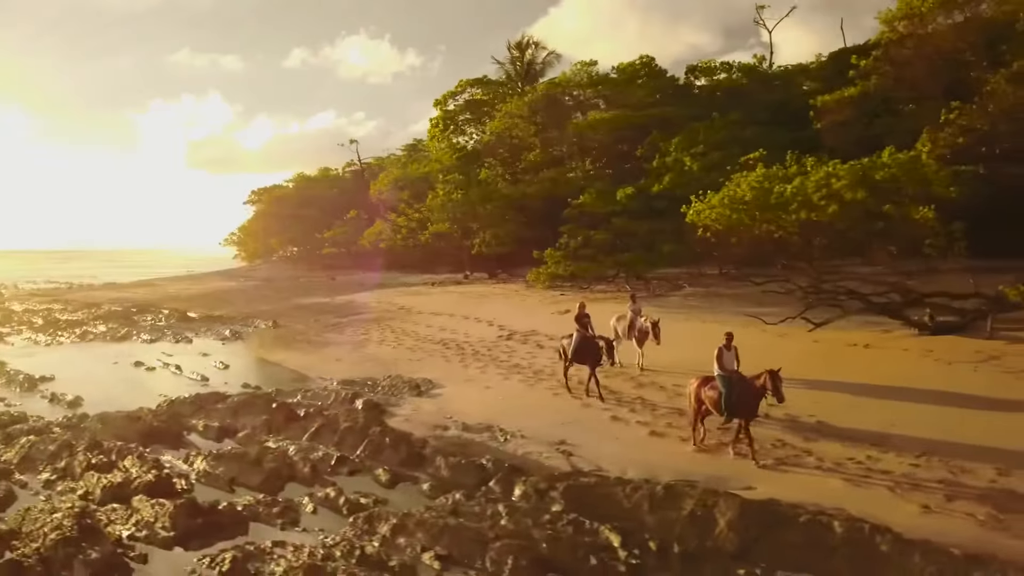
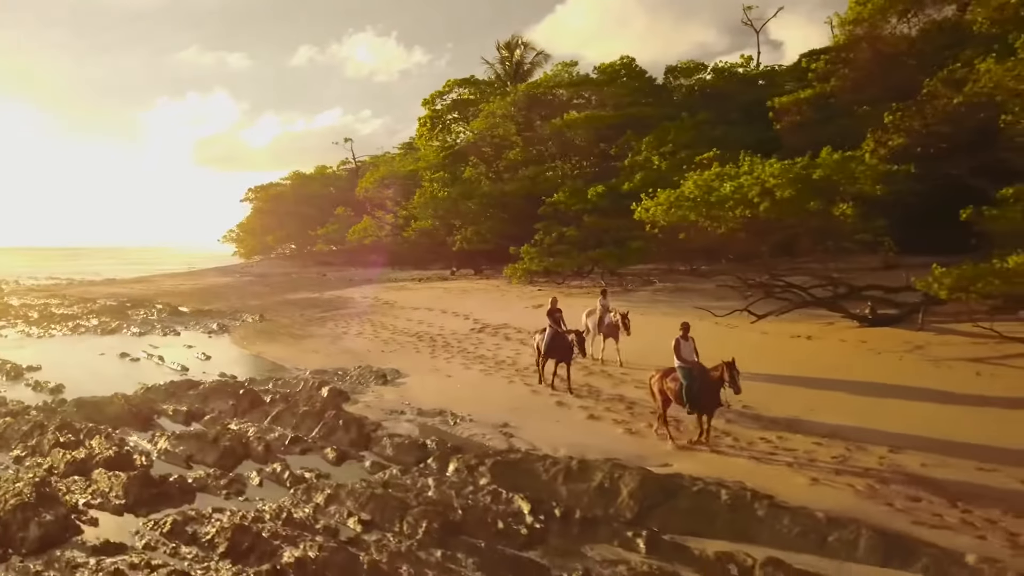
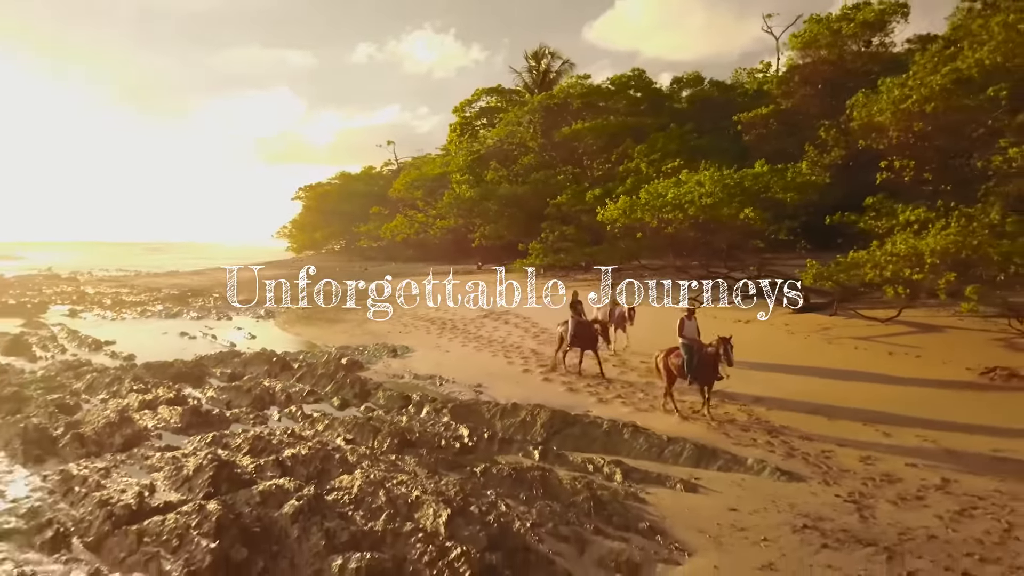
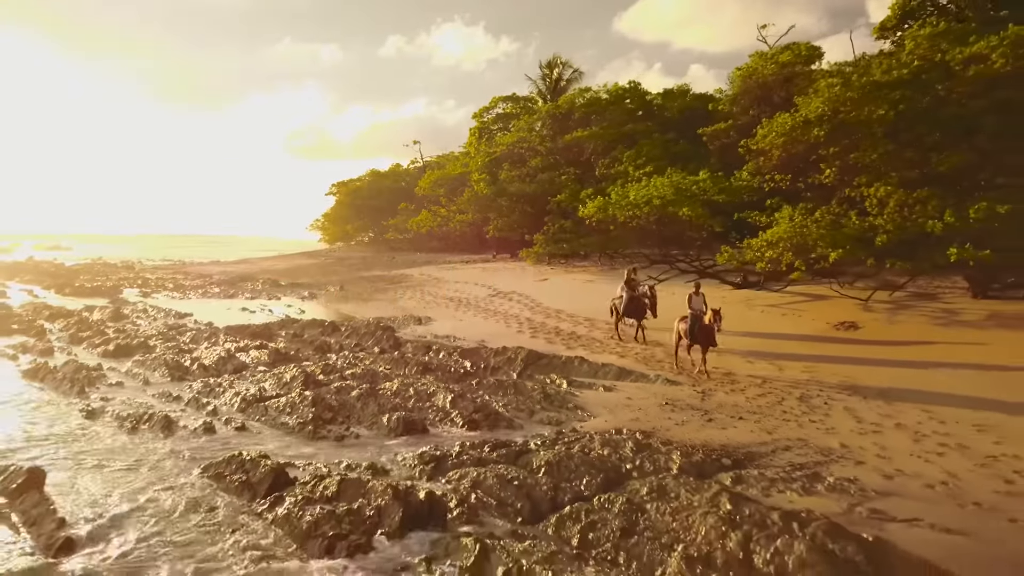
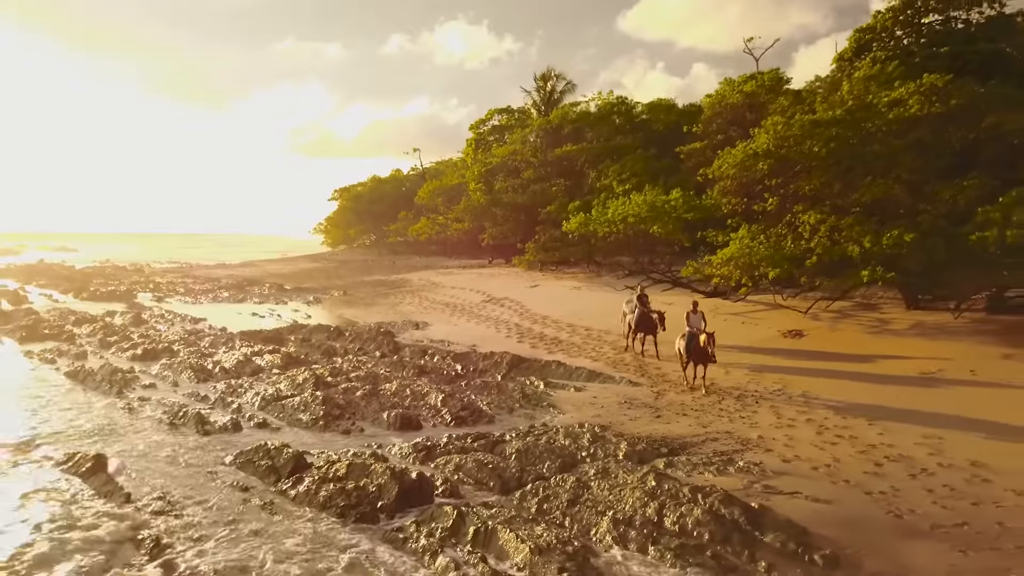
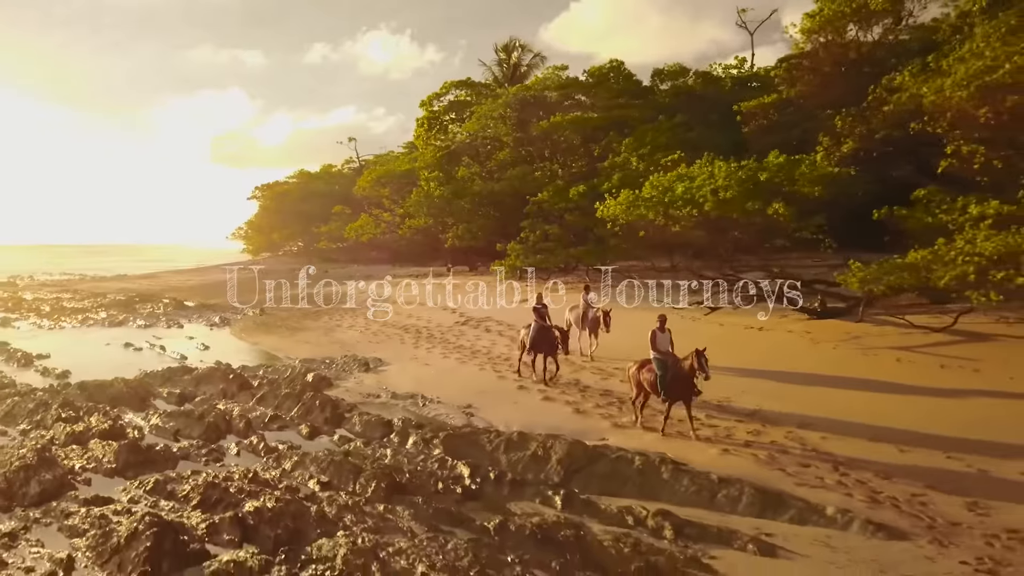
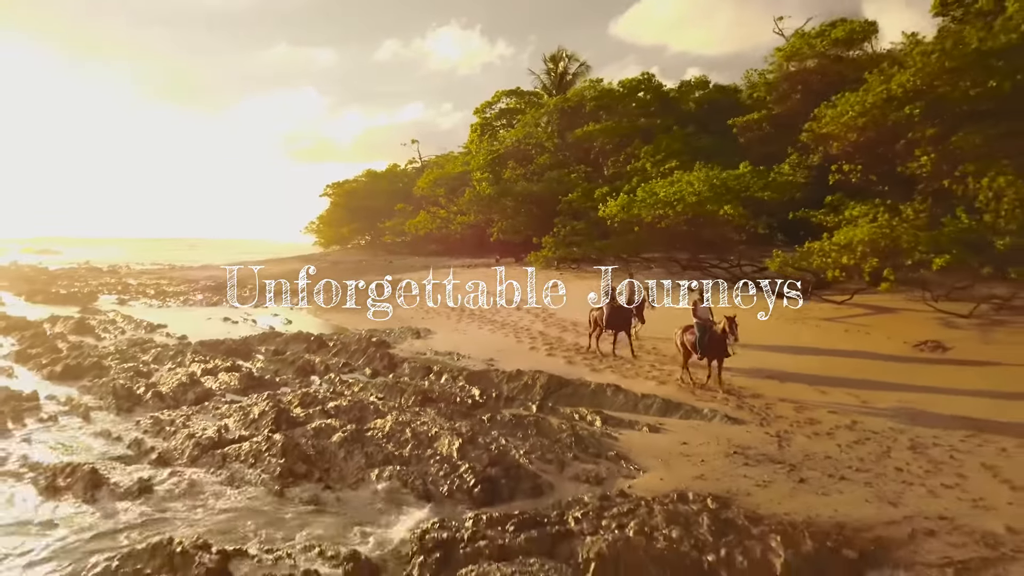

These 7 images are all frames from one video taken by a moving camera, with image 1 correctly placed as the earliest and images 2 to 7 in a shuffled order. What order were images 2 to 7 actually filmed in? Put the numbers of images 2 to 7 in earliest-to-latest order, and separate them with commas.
2, 6, 3, 7, 4, 5
